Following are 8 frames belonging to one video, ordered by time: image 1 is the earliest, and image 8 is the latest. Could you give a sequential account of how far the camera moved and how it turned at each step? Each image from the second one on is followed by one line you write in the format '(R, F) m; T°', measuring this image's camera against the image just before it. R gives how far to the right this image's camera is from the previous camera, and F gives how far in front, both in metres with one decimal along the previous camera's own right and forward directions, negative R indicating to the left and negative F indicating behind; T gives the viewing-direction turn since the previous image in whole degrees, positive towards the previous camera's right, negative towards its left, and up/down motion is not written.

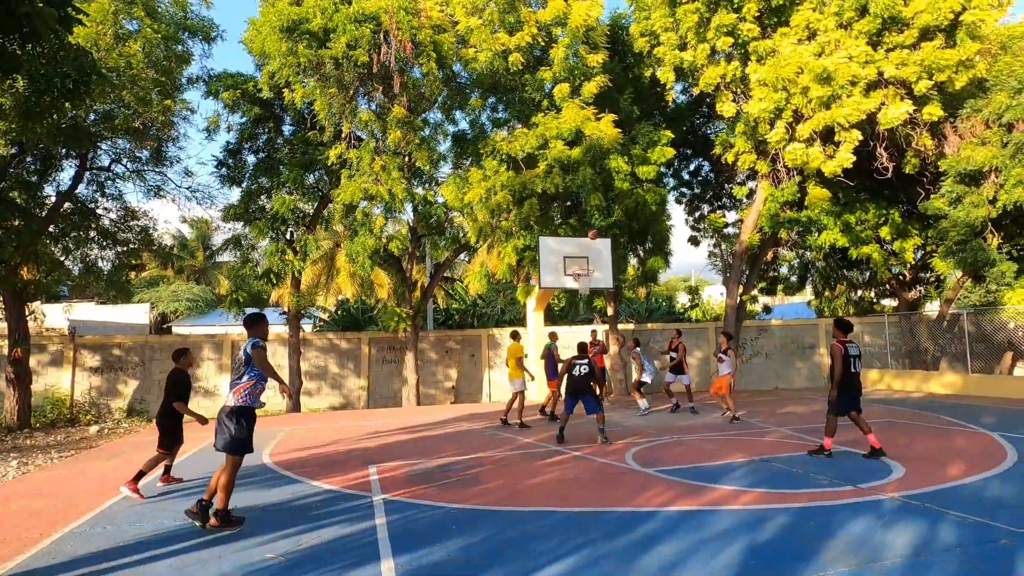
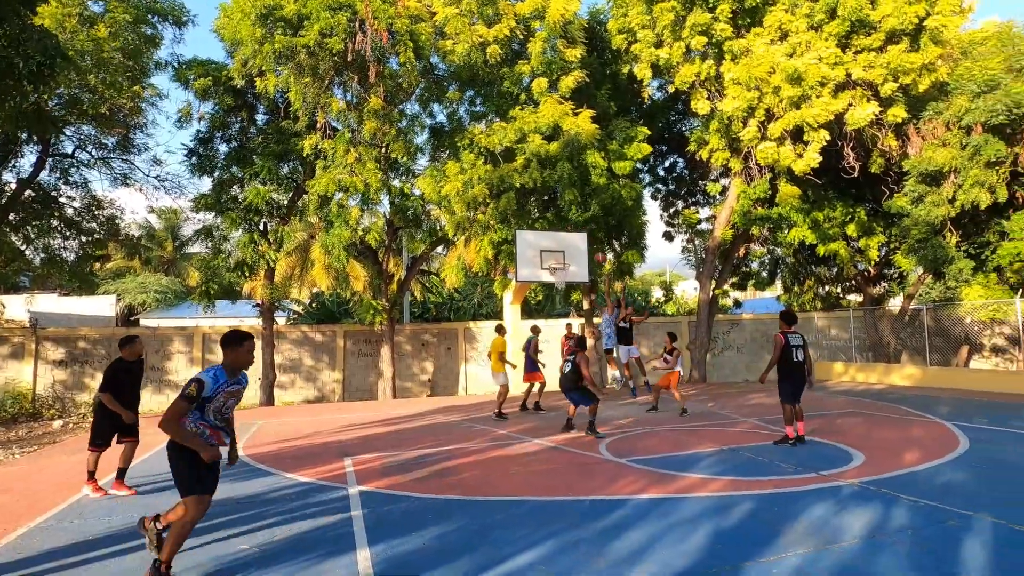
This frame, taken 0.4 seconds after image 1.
(0.0, -0.1) m; +2°
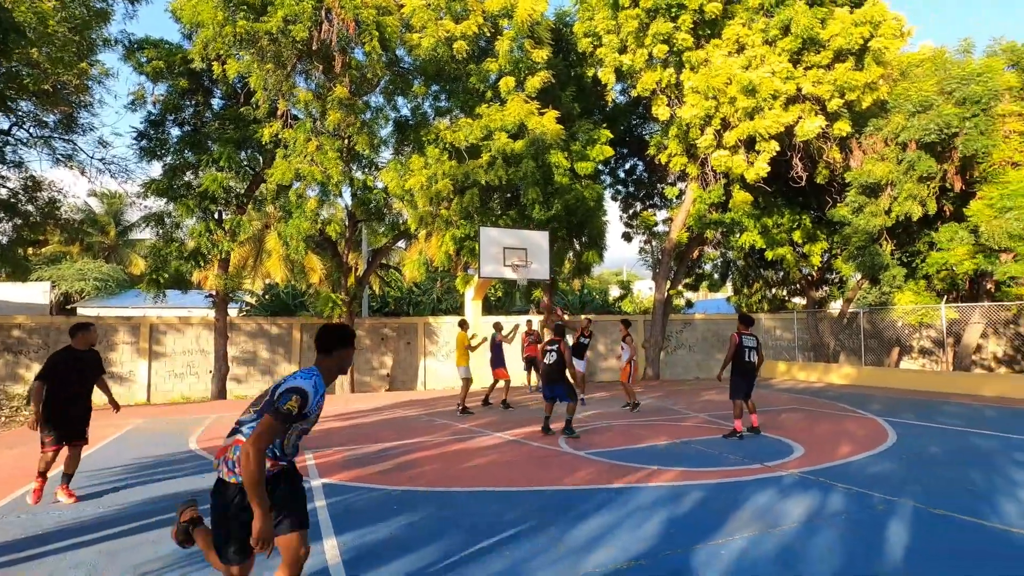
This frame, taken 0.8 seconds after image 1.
(-0.1, -0.2) m; +4°
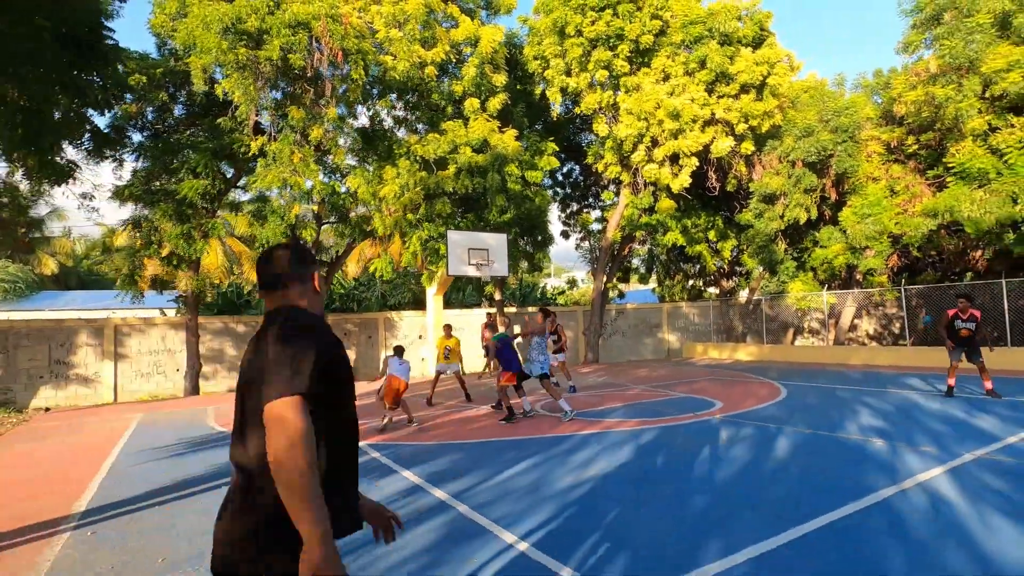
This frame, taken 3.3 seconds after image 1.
(-1.3, -2.2) m; +8°
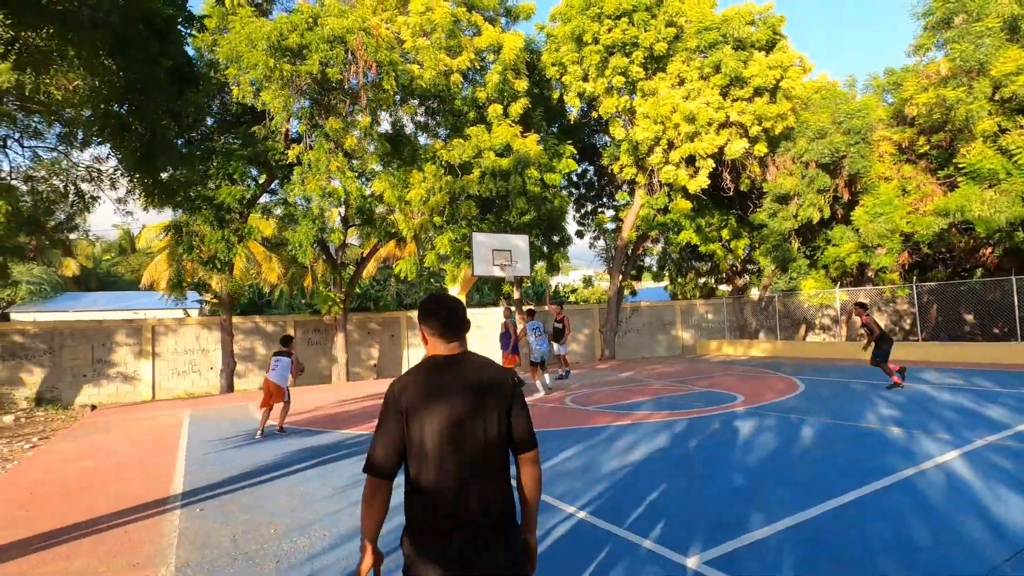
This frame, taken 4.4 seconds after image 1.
(-0.6, -0.7) m; -1°
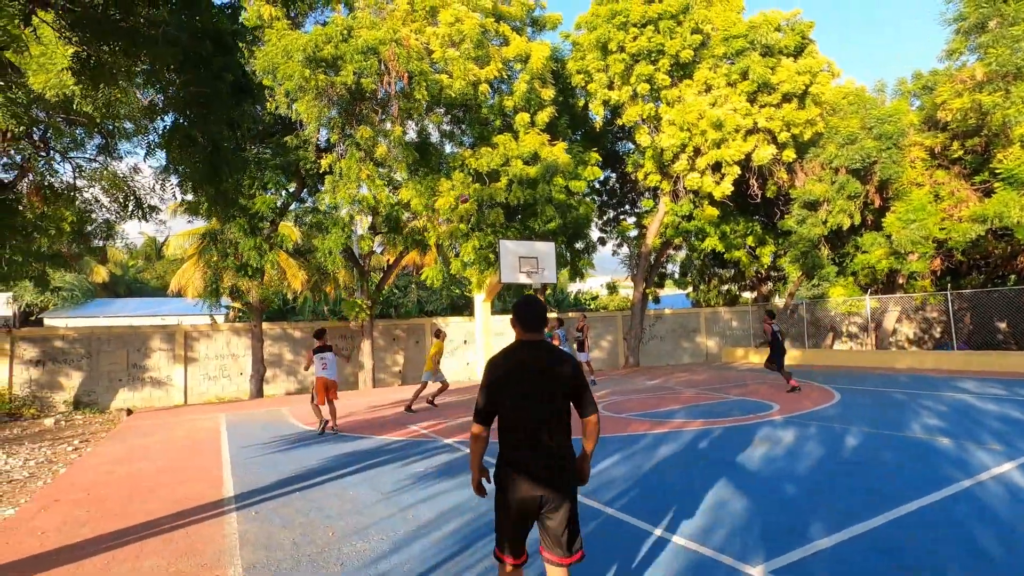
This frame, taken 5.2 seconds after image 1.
(-0.4, -0.1) m; -2°
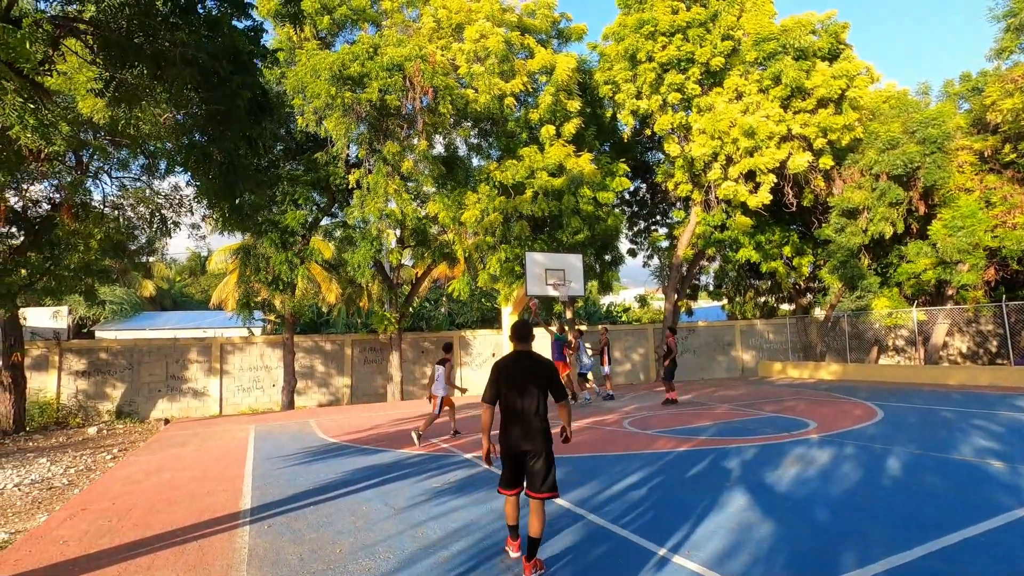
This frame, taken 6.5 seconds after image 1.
(+0.2, +0.1) m; -4°
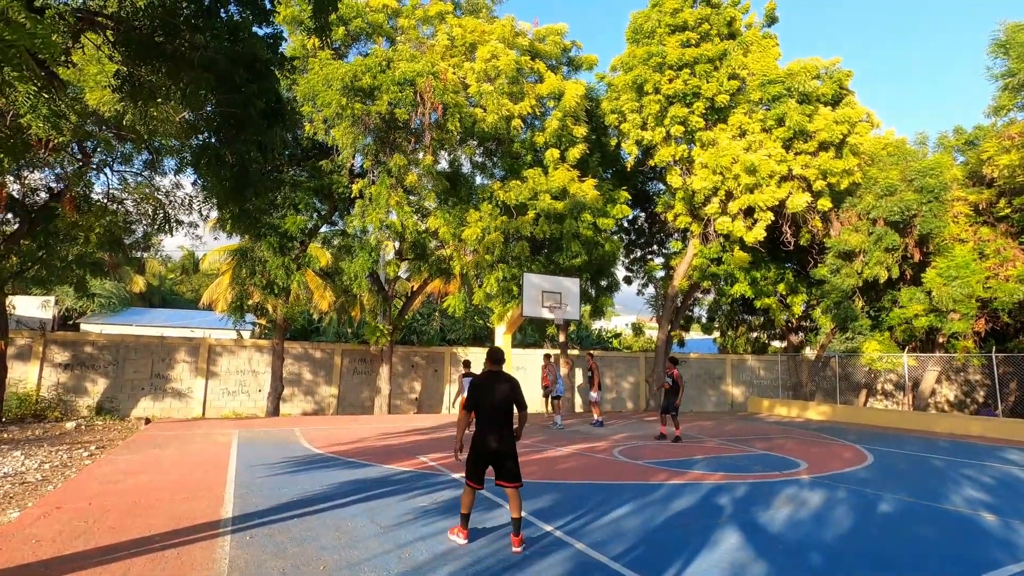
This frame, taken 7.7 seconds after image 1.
(-0.1, 0.0) m; +1°
